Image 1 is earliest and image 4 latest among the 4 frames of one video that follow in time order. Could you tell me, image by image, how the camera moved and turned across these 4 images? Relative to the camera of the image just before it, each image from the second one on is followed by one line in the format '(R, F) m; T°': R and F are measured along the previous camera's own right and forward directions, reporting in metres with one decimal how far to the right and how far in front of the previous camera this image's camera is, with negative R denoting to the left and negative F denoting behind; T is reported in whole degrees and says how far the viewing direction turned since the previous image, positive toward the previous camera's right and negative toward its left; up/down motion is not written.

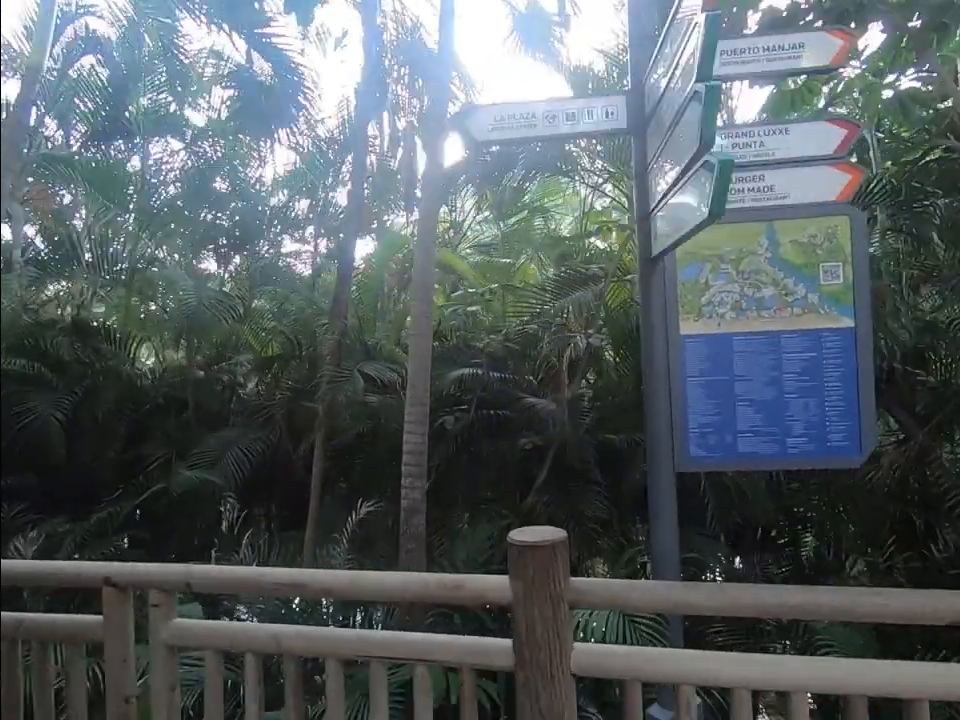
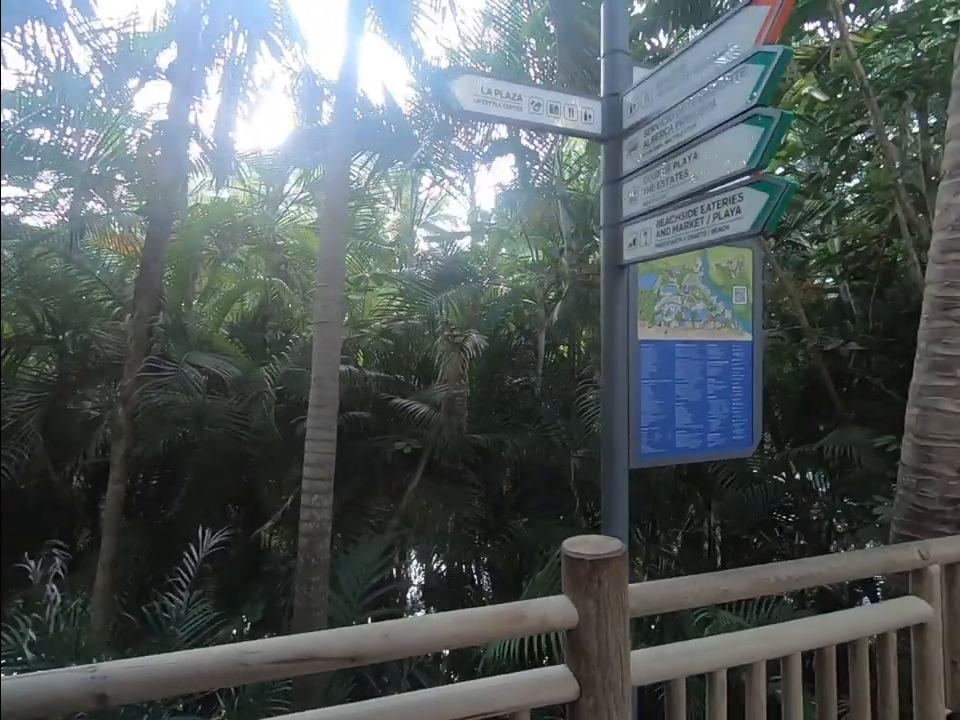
(-0.7, +0.4) m; +27°
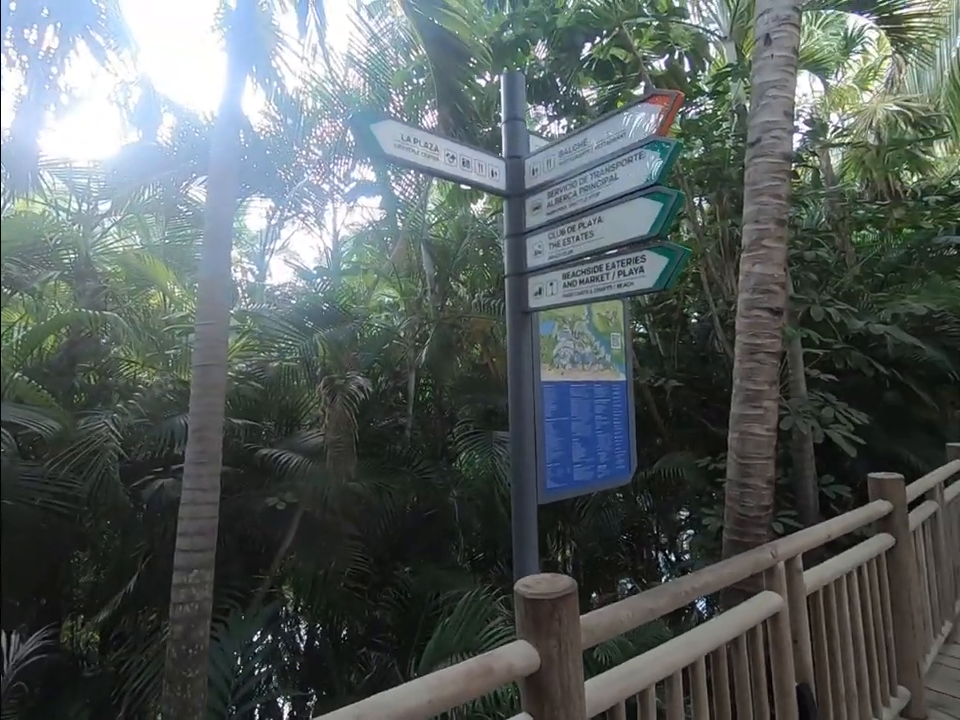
(-0.3, +0.1) m; +18°
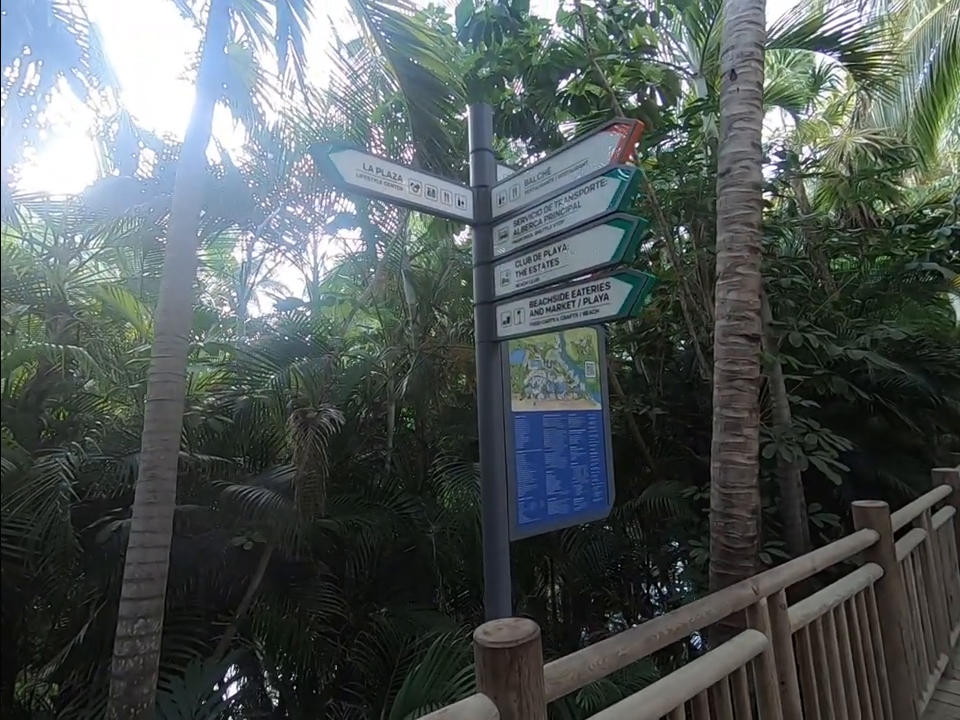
(+0.1, +0.1) m; +1°
